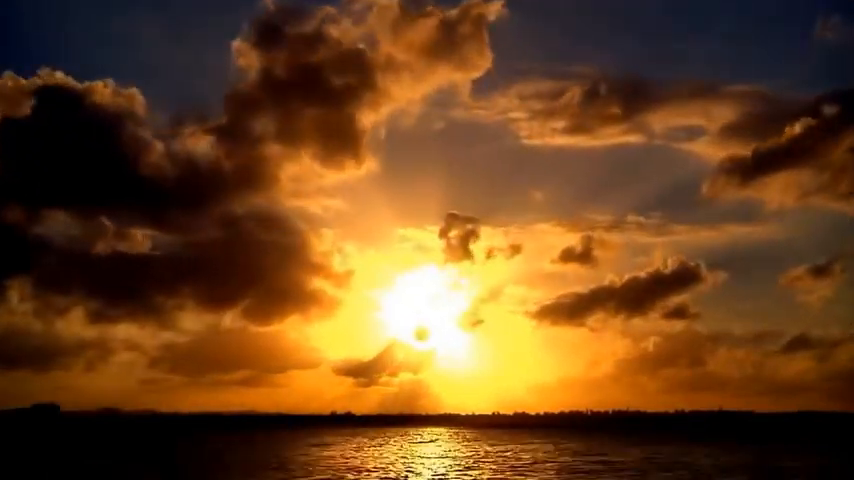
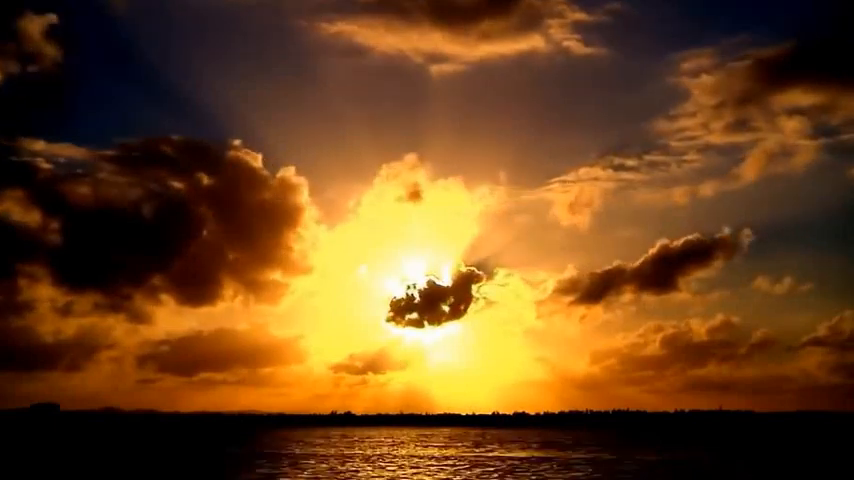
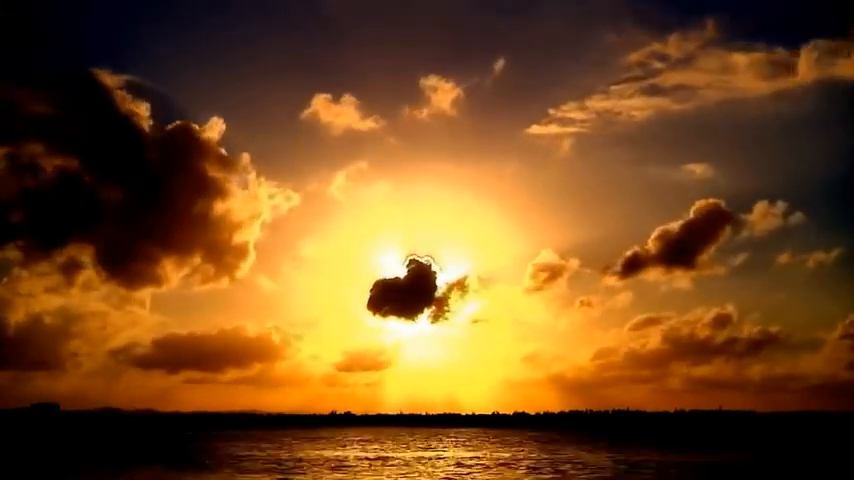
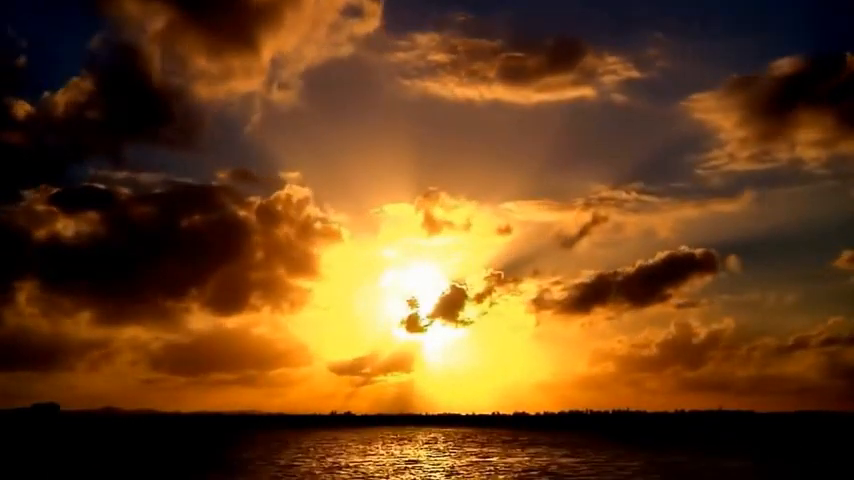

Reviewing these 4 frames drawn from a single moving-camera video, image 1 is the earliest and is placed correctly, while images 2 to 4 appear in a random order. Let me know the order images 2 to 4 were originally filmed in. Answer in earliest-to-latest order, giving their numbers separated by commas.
4, 2, 3
